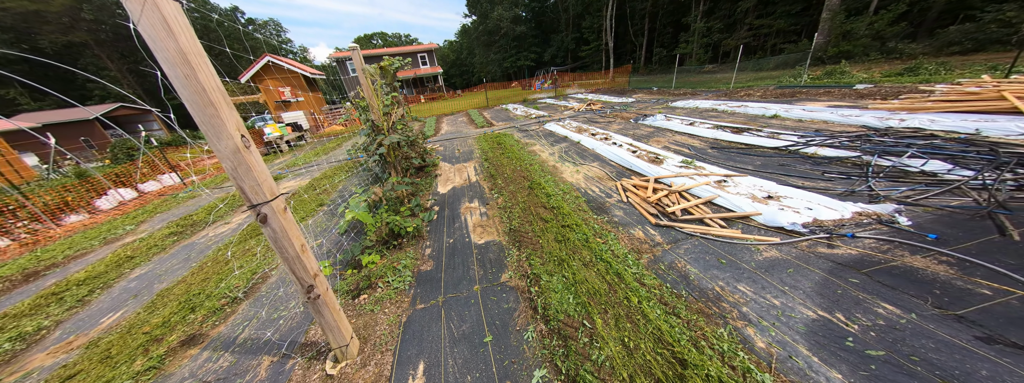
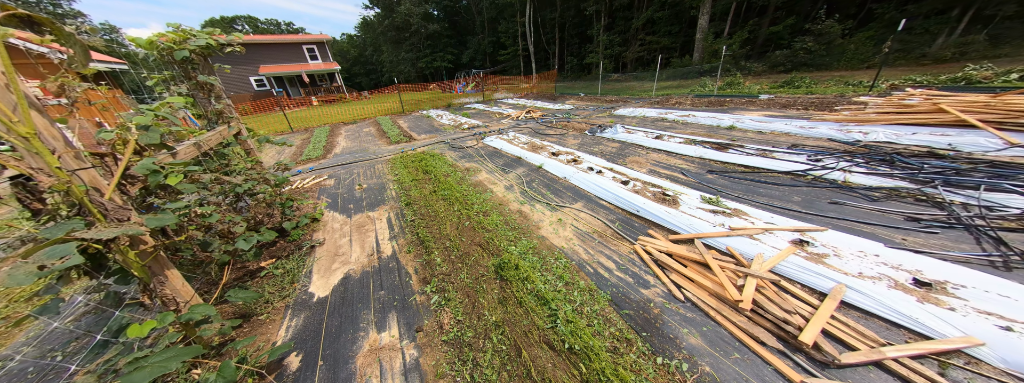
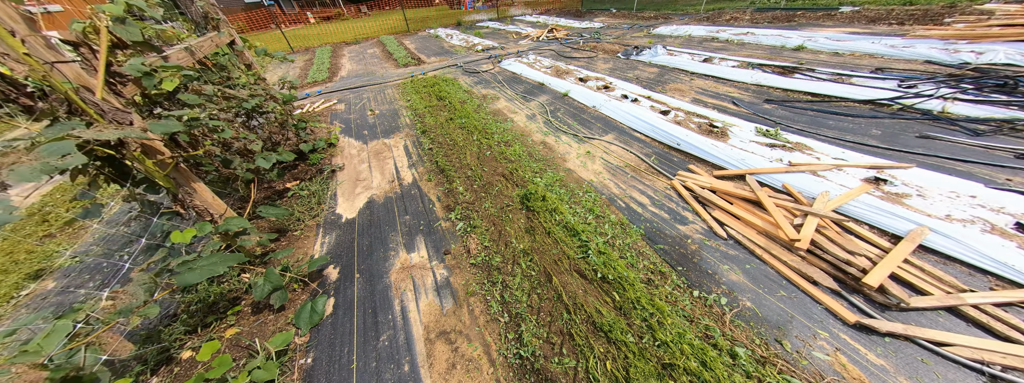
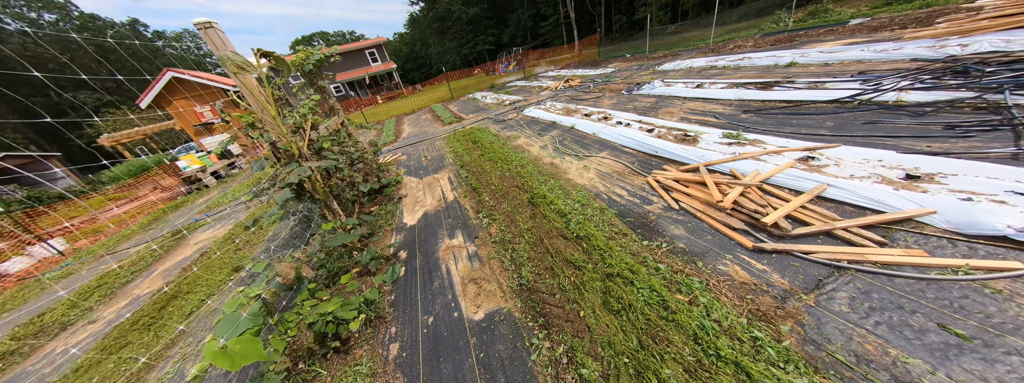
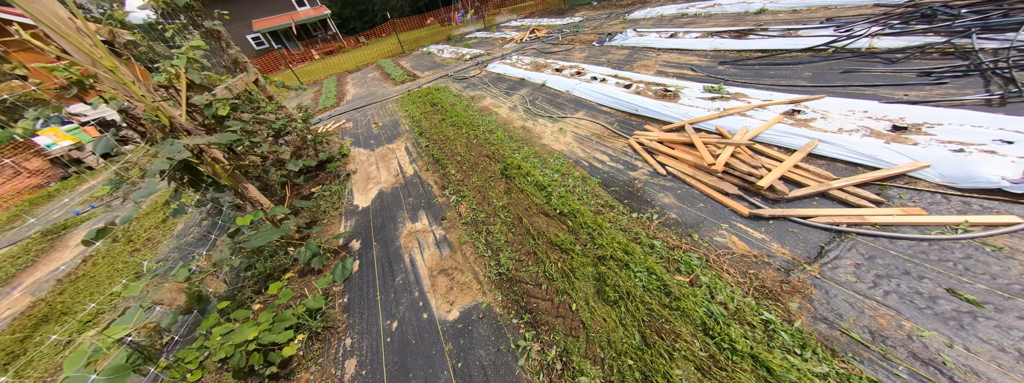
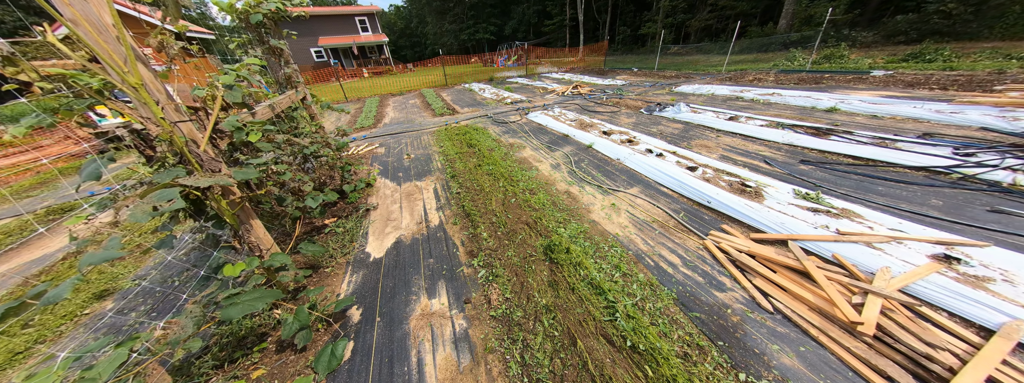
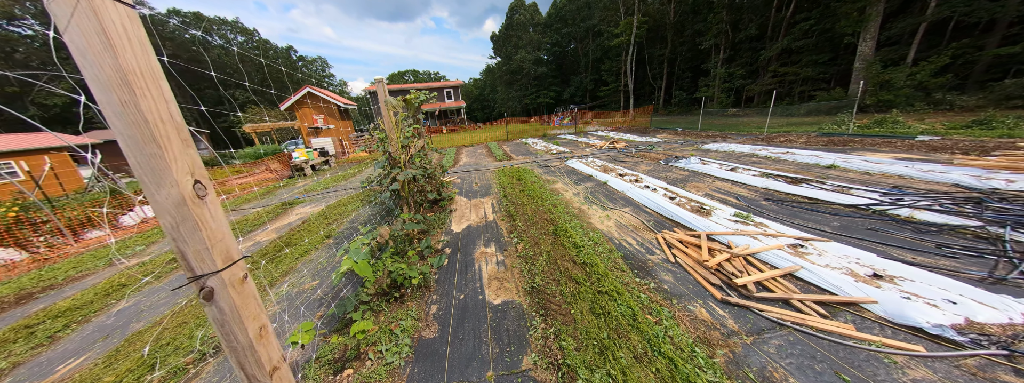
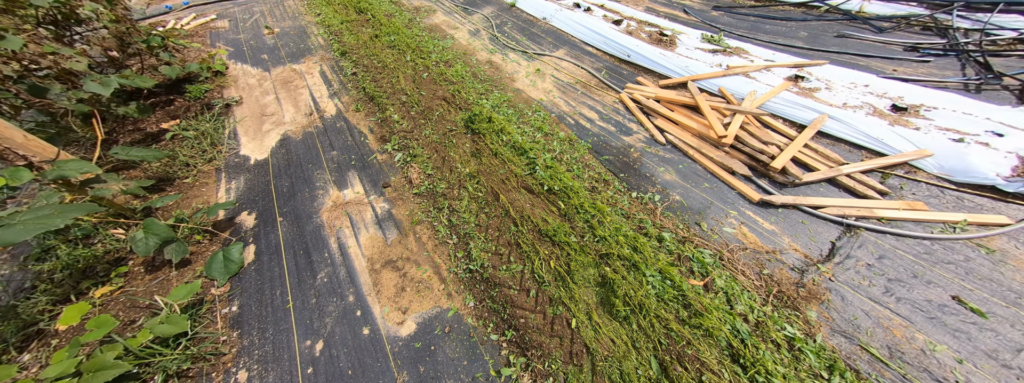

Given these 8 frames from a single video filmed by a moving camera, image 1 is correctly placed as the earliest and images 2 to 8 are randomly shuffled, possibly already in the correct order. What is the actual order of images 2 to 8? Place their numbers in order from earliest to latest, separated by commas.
7, 4, 5, 8, 3, 6, 2
